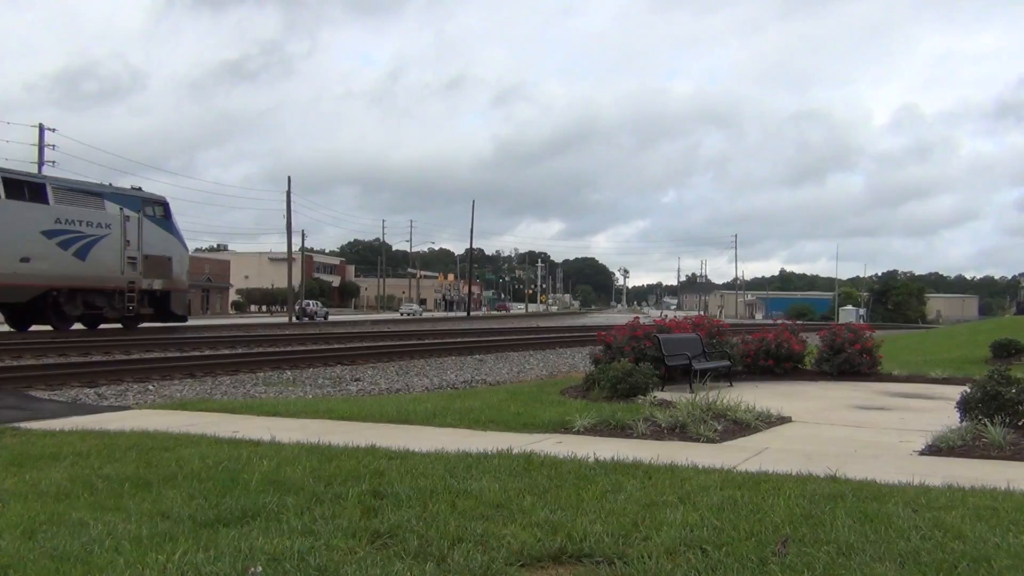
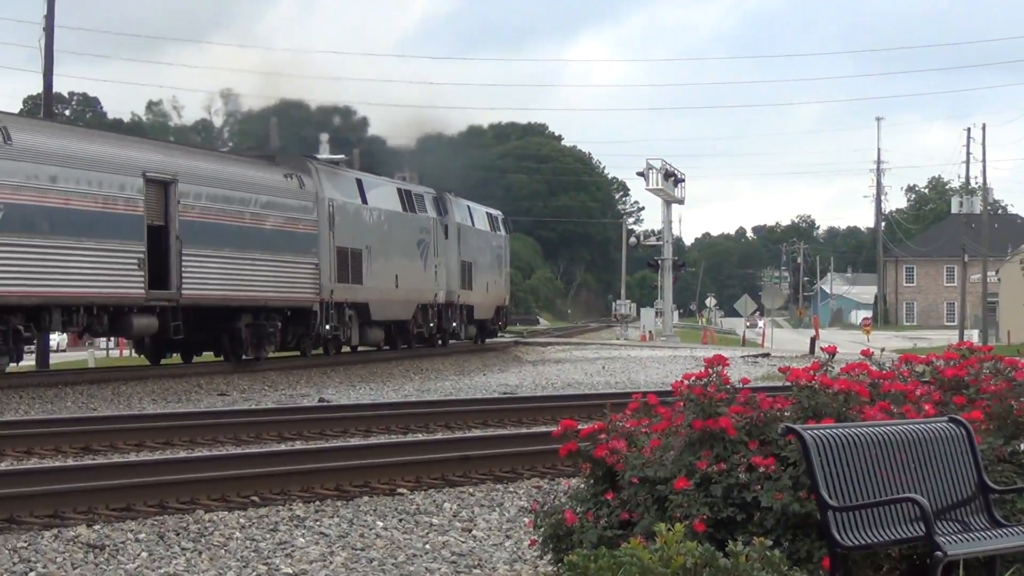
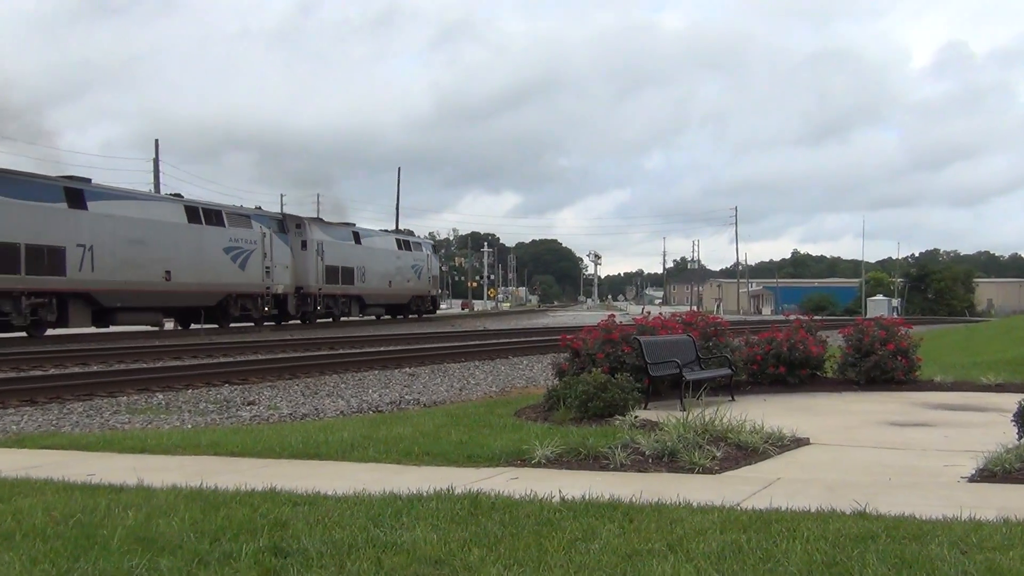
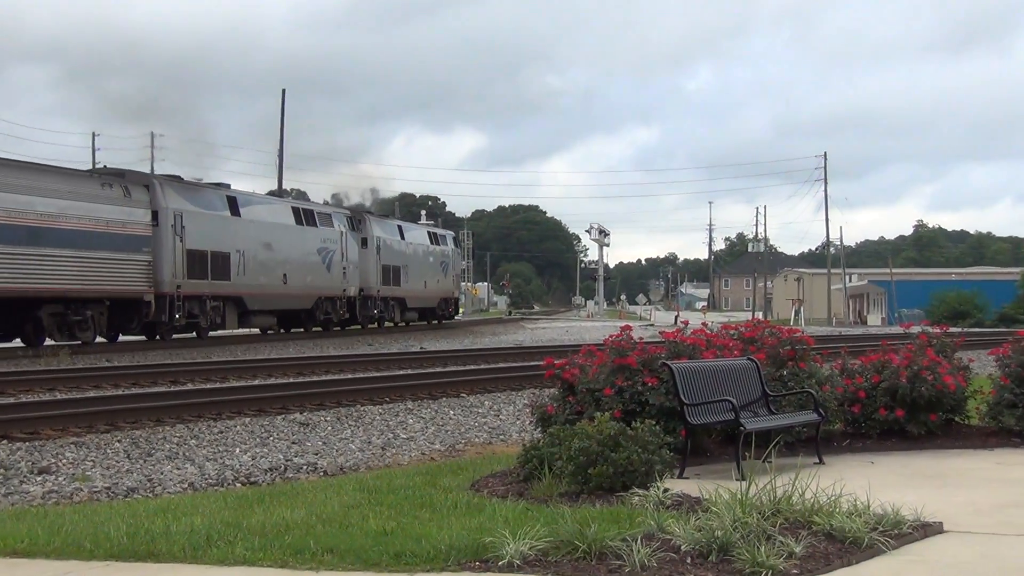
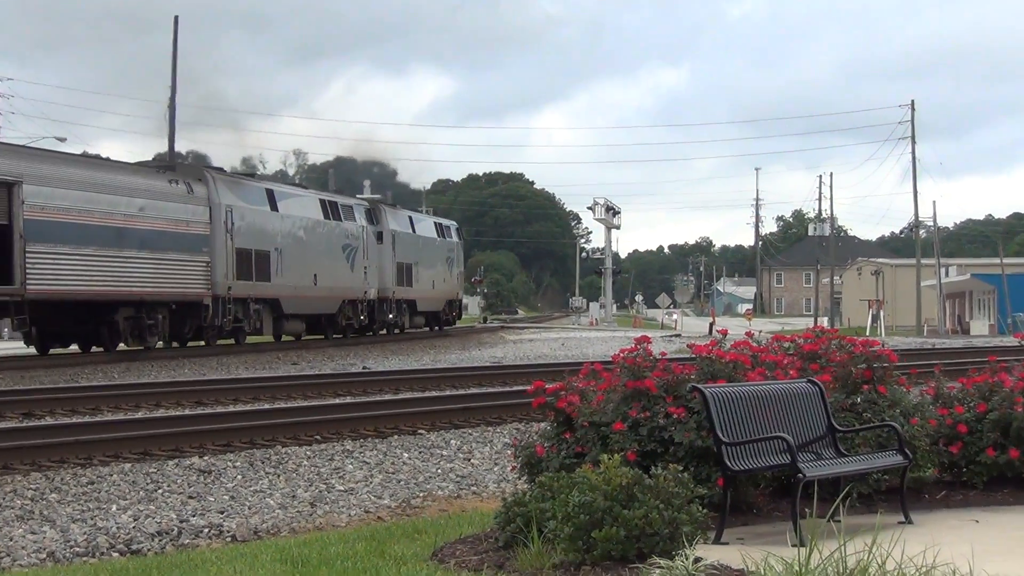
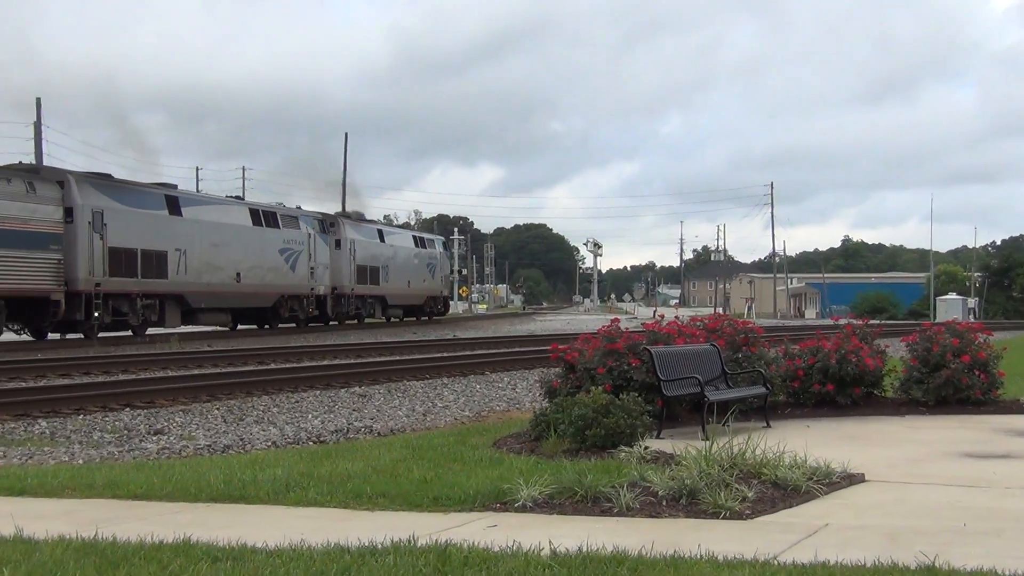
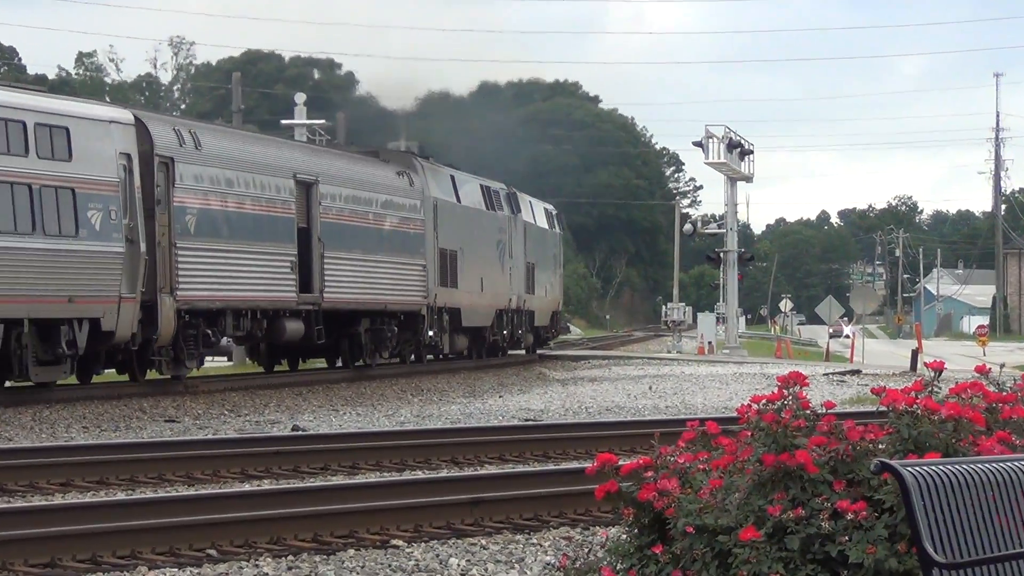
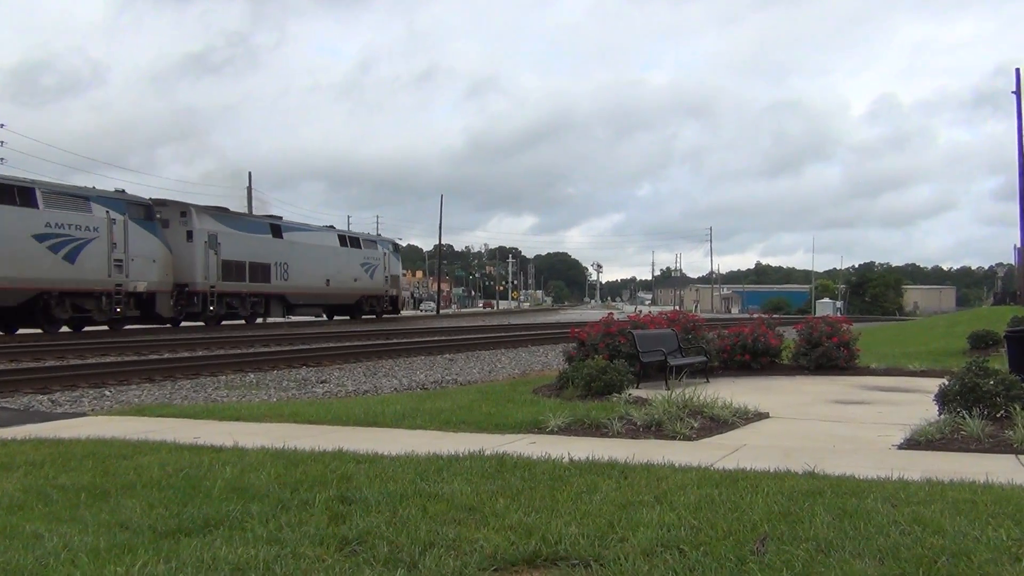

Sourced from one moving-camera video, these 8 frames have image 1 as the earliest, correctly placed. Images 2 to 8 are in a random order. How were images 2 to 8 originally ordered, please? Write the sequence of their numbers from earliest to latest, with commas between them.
8, 3, 6, 4, 5, 2, 7
